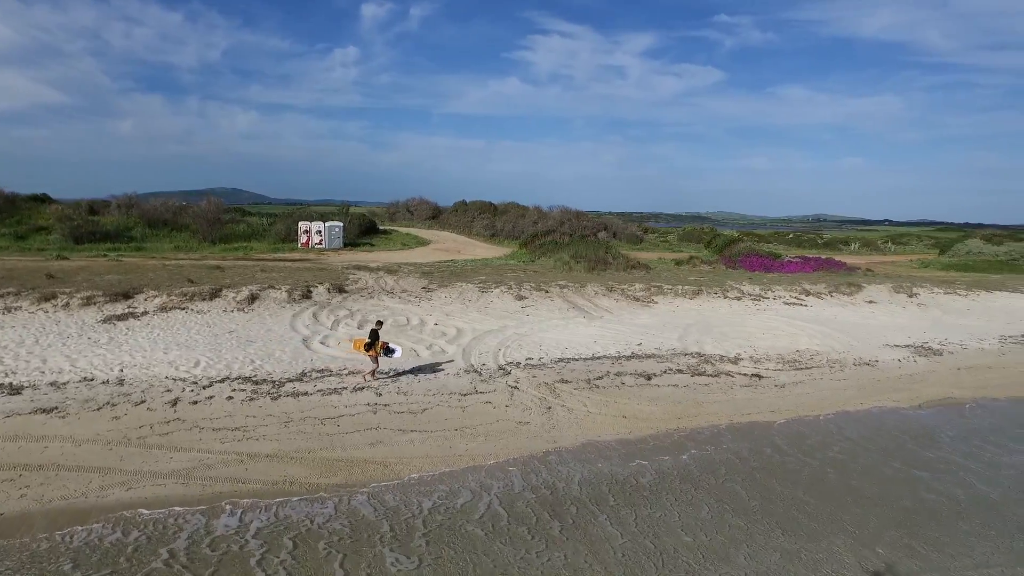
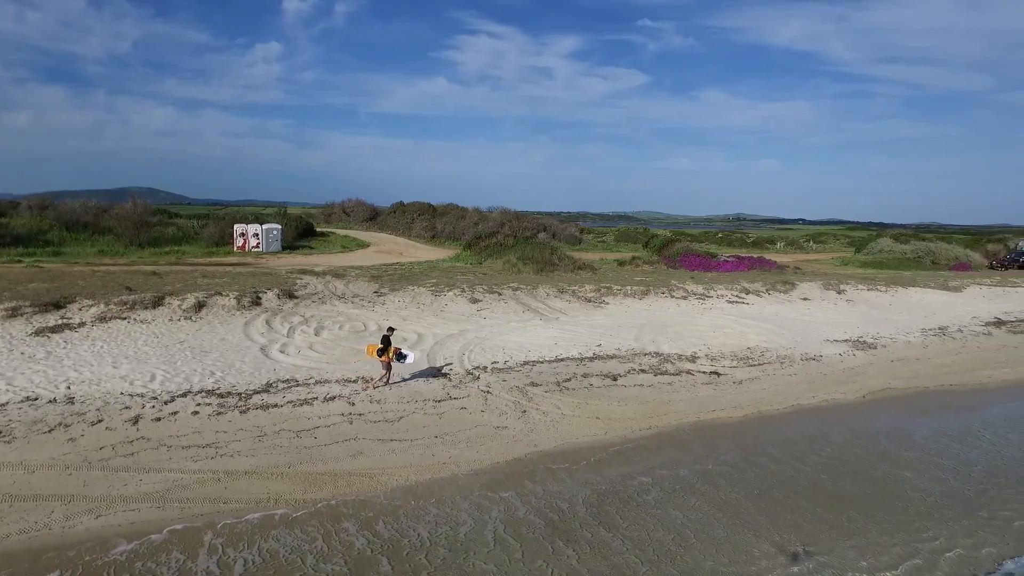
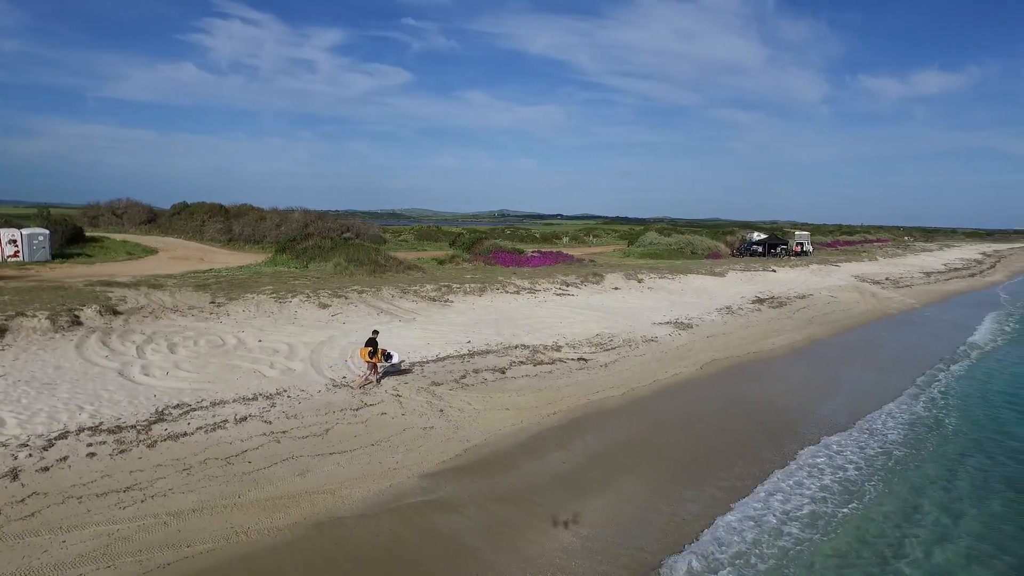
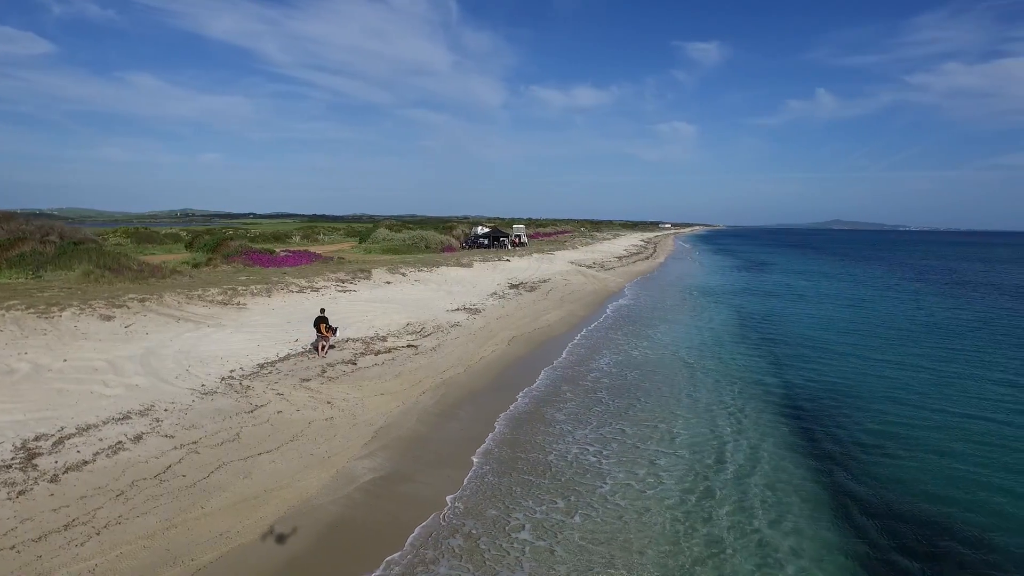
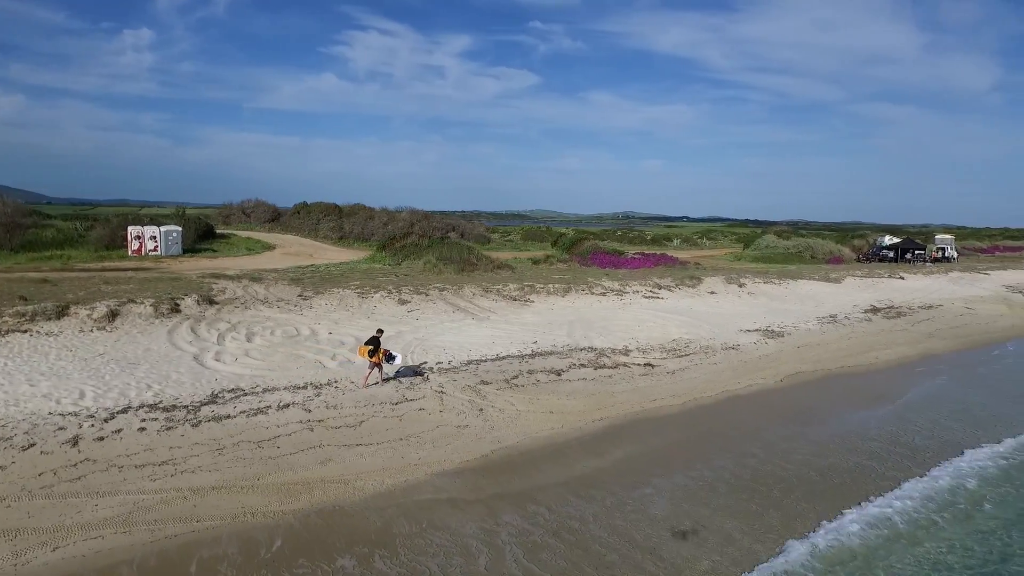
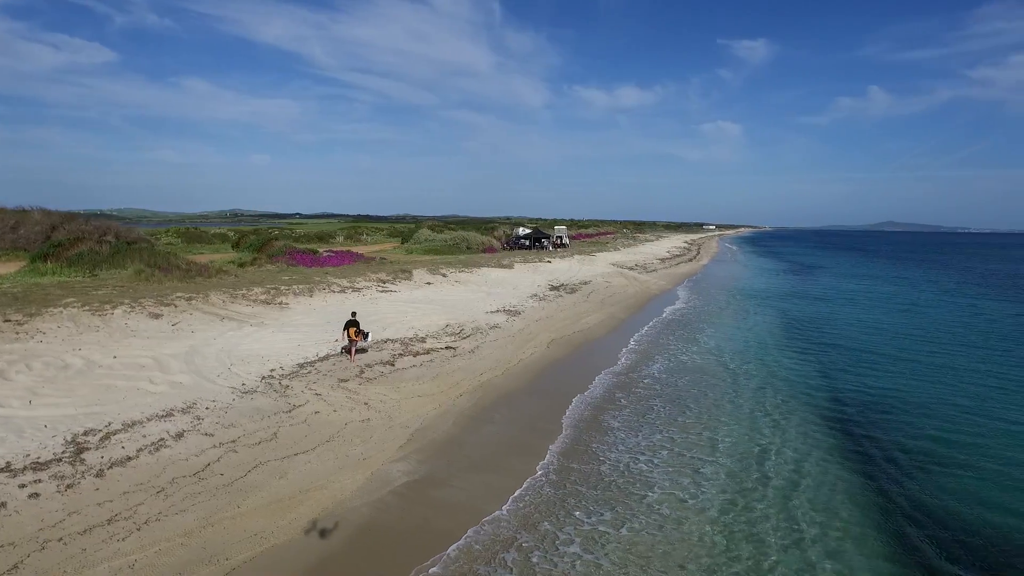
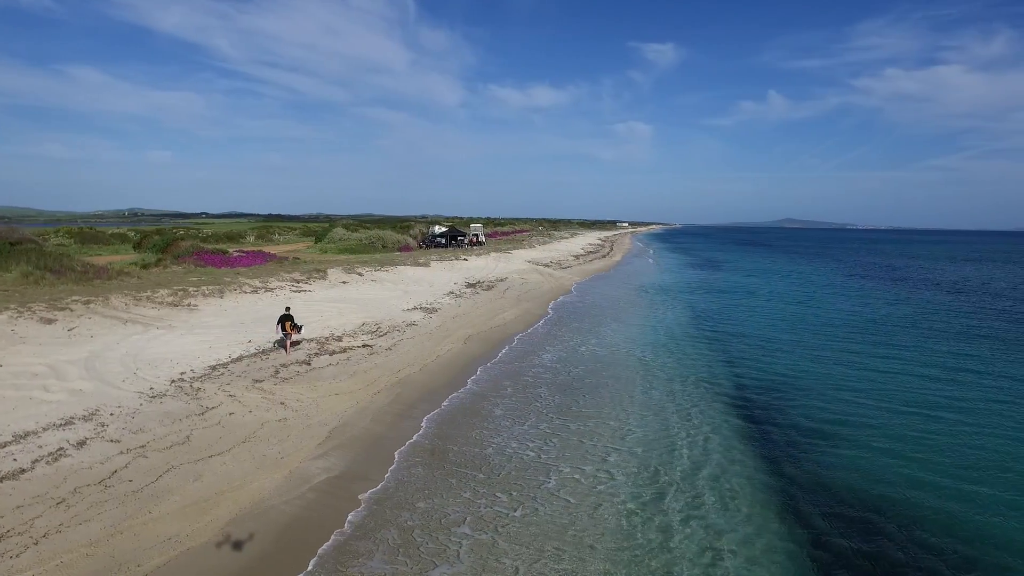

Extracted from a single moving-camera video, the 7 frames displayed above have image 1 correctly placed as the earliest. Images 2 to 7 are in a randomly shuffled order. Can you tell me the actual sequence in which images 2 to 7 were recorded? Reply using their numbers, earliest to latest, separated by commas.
2, 5, 3, 6, 4, 7
